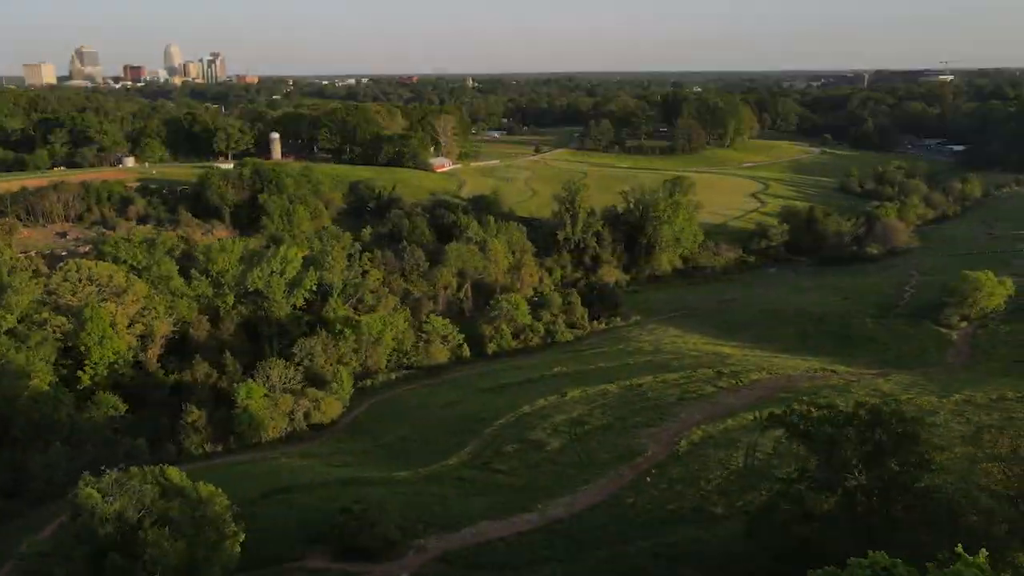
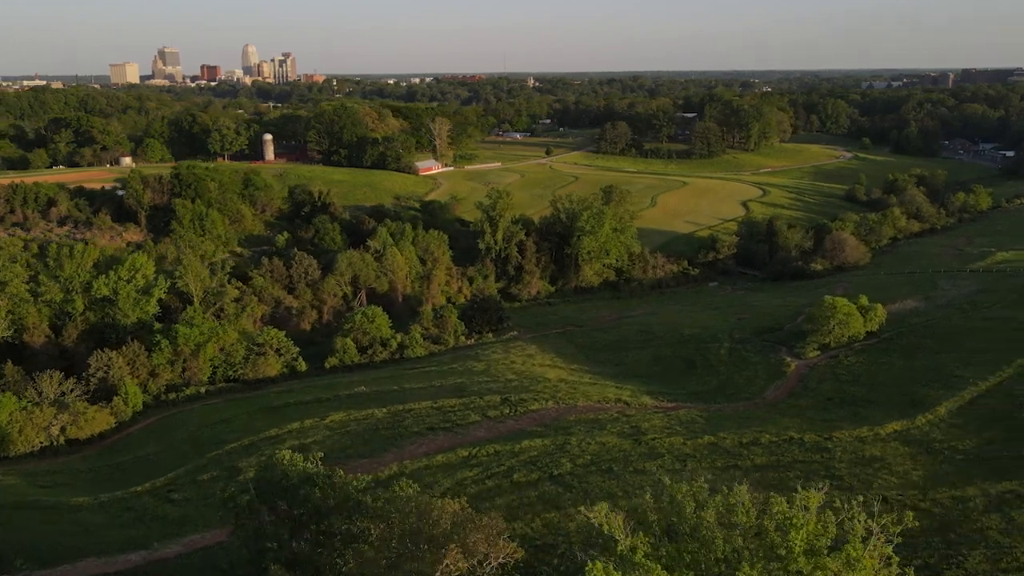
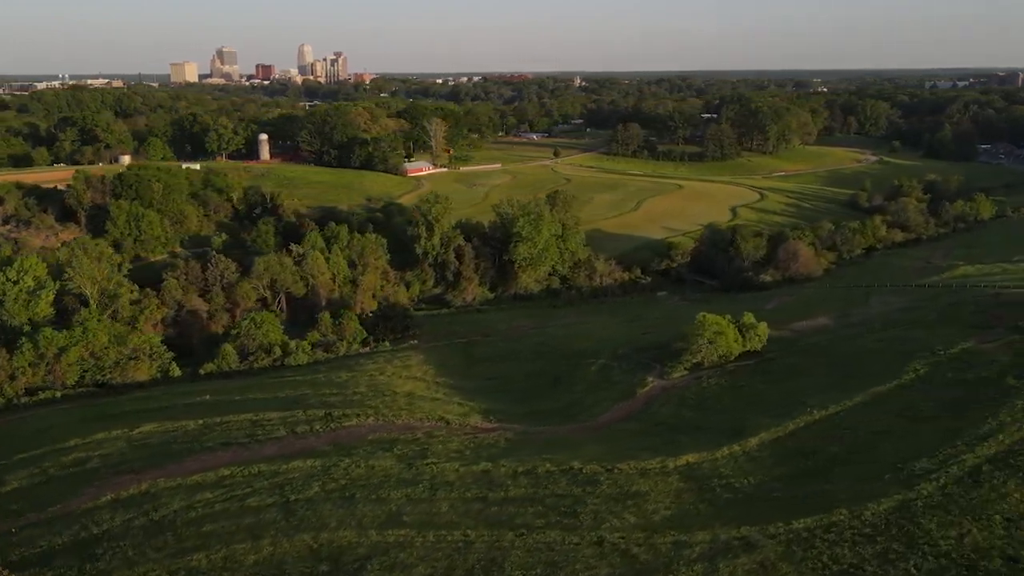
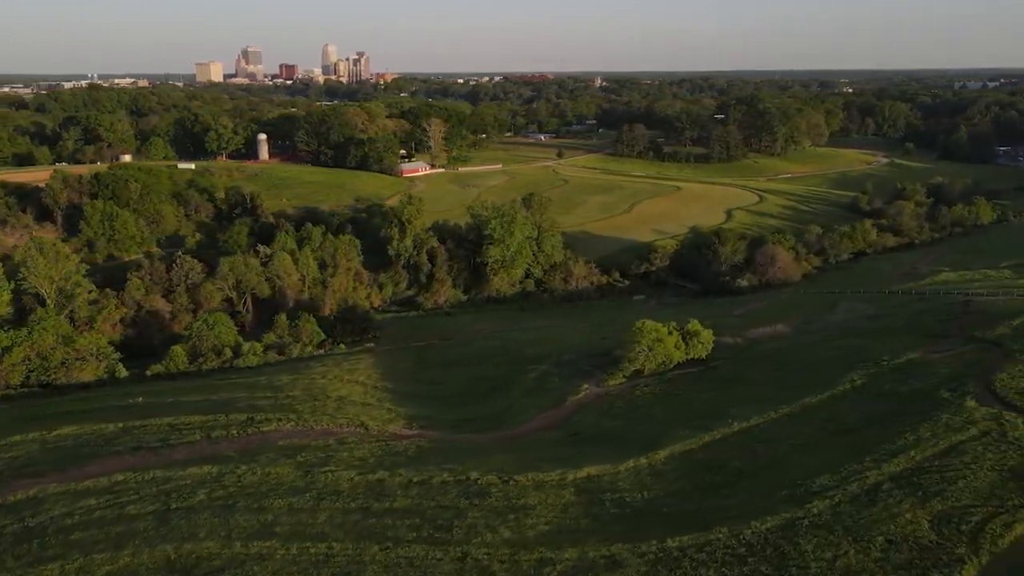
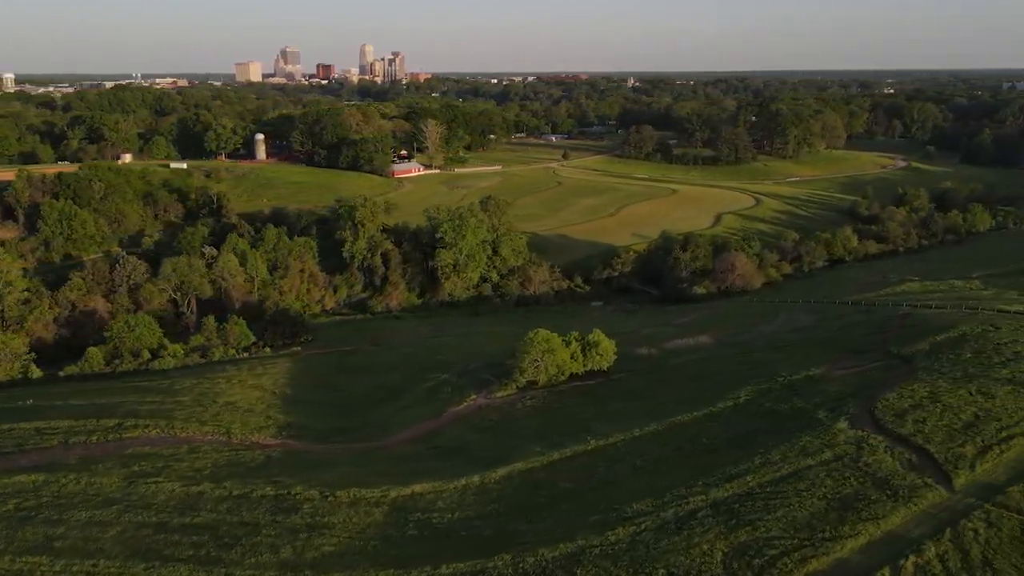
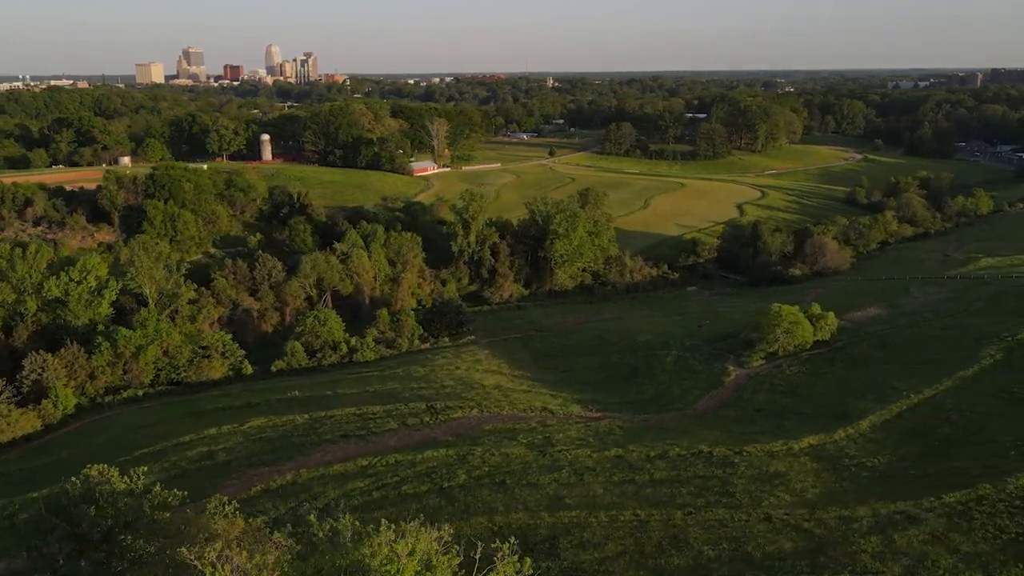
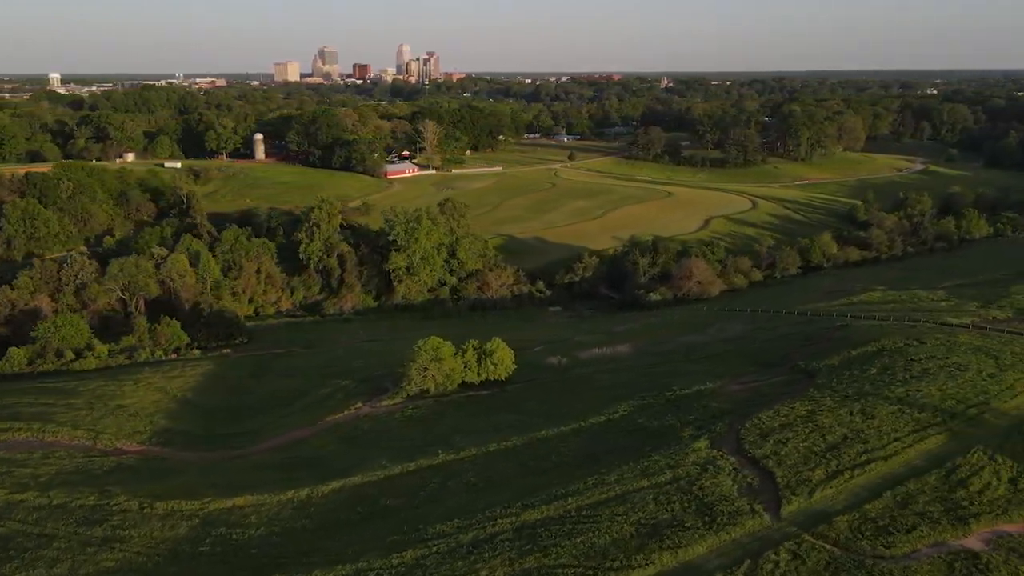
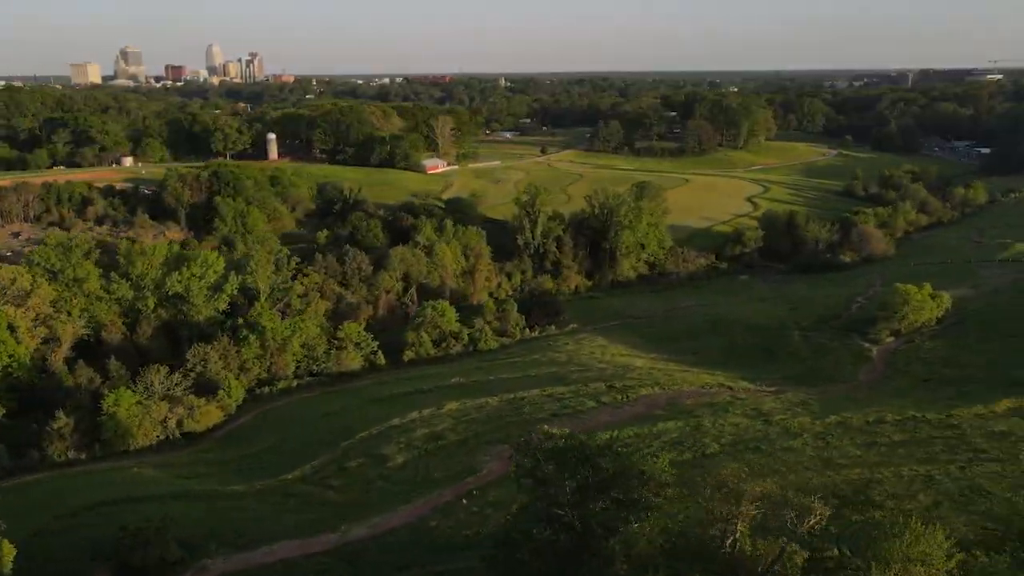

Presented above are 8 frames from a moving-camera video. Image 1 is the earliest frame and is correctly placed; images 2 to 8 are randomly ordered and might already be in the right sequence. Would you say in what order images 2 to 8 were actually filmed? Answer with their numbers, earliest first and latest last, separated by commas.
8, 2, 6, 3, 4, 5, 7
